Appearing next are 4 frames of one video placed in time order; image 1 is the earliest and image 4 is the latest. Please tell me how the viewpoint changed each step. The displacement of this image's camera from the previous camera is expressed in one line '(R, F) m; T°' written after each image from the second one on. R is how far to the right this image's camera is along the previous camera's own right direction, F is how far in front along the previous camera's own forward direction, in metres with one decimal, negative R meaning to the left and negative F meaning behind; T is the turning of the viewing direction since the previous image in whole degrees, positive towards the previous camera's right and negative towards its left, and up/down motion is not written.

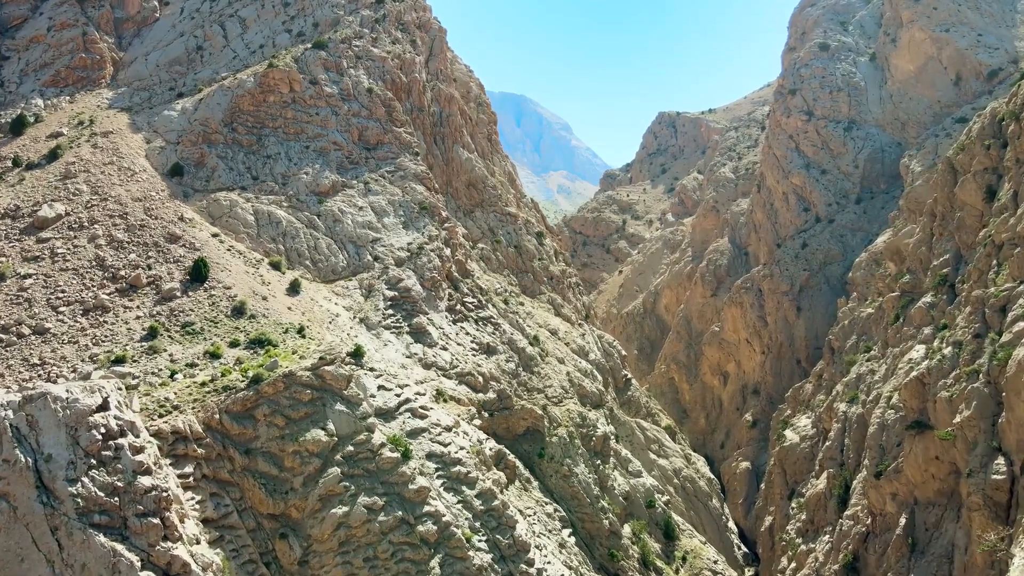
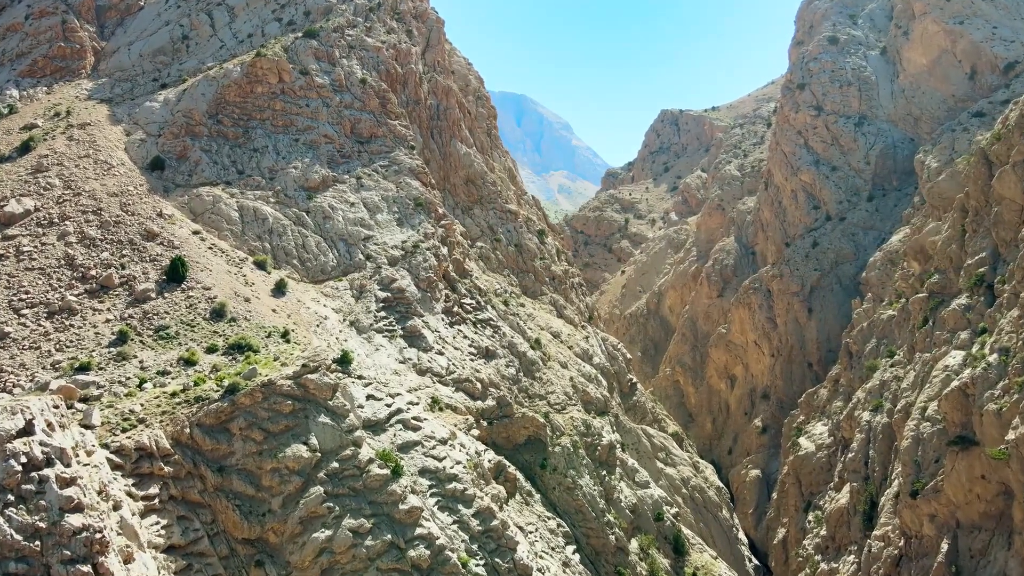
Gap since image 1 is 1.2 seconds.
(0.0, +1.9) m; 0°
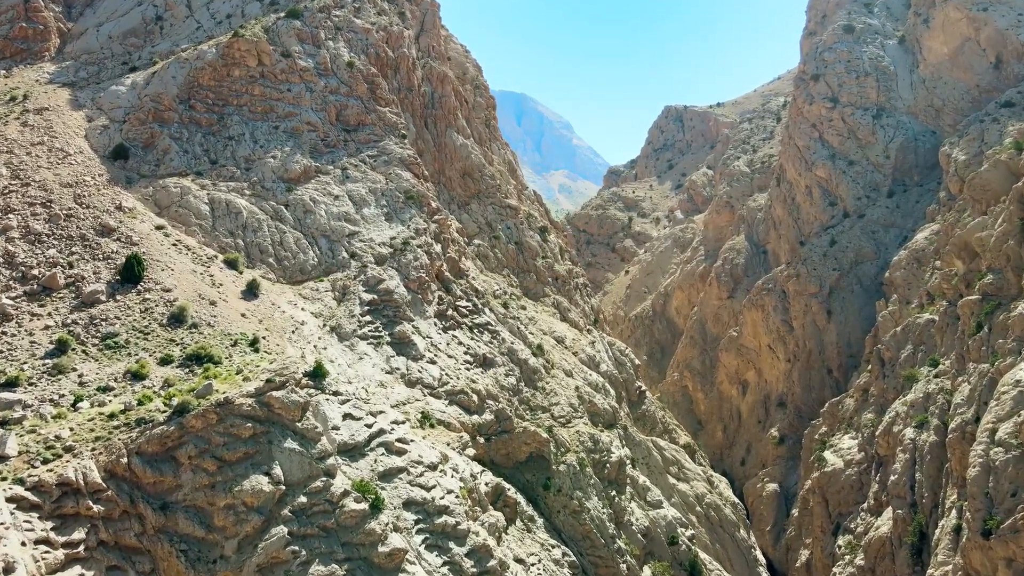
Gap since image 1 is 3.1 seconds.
(0.0, +3.1) m; 0°
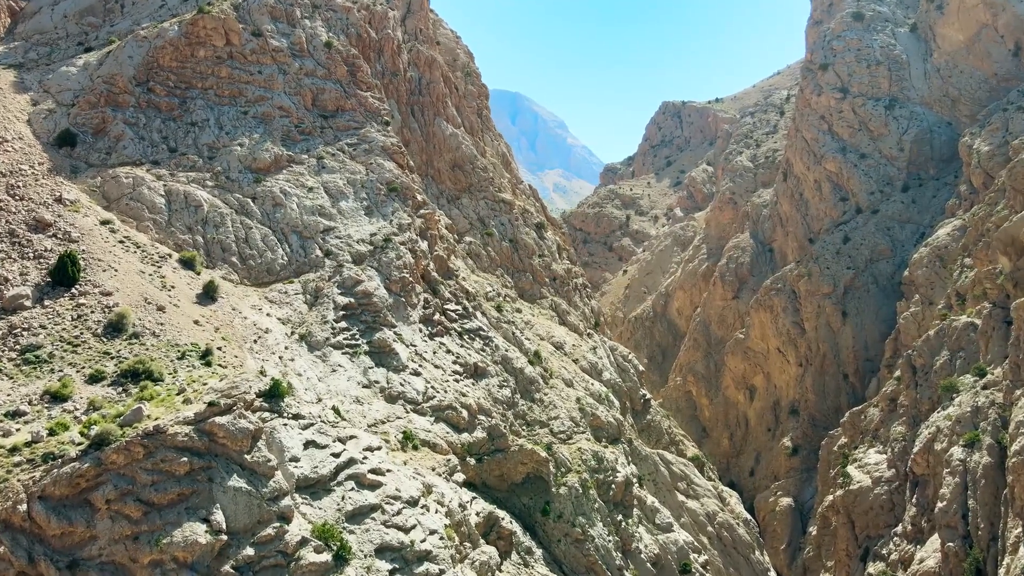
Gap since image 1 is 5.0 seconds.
(0.0, +3.1) m; 0°
